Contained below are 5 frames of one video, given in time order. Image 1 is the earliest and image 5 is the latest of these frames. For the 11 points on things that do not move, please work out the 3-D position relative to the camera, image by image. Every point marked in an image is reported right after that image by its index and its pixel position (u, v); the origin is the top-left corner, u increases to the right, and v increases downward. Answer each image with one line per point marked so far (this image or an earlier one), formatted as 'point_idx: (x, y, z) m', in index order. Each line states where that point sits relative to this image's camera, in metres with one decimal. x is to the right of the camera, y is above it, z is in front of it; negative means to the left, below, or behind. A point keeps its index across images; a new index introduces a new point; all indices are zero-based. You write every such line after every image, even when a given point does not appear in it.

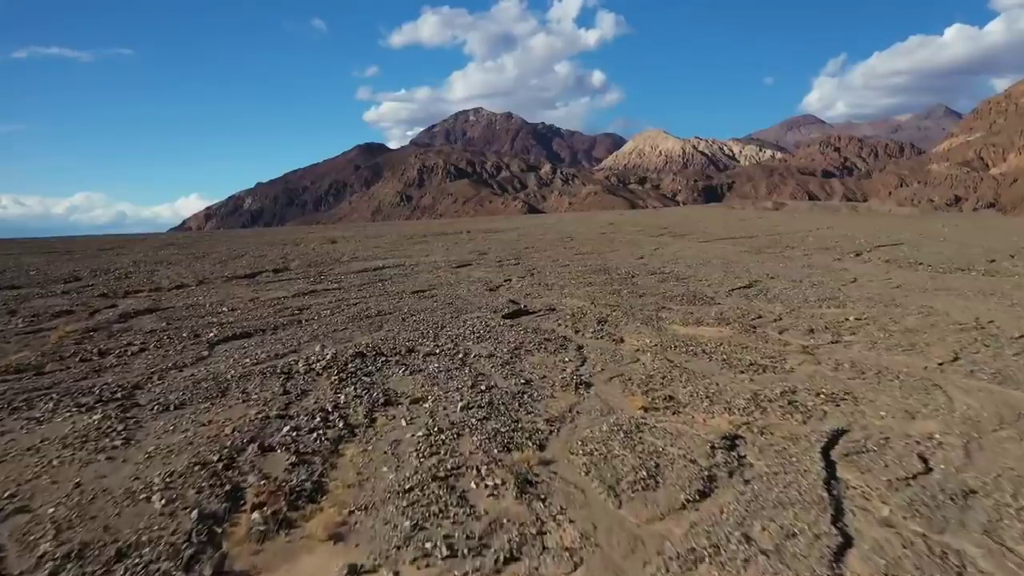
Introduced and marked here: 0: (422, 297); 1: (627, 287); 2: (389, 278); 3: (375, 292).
0: (-0.9, -0.1, +12.4) m
1: (+1.3, 0.0, +14.6) m
2: (-1.7, +0.1, +17.6) m
3: (-1.5, -0.1, +13.6) m
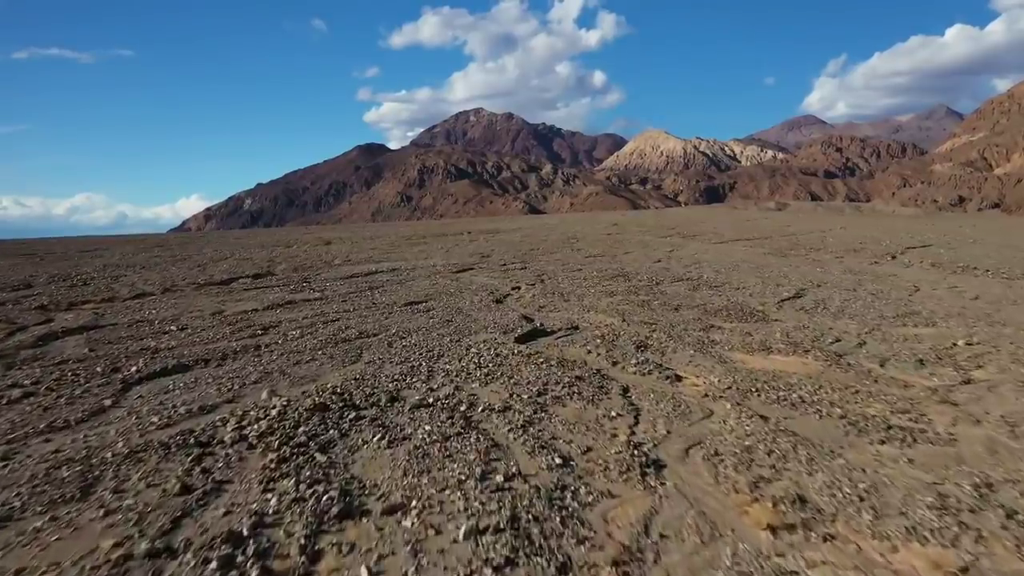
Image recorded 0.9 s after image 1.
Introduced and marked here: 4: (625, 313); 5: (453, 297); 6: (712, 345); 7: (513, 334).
0: (-0.8, -0.2, +10.3) m
1: (+1.4, -0.1, +12.5) m
2: (-1.6, 0.0, +15.5) m
3: (-1.4, -0.2, +11.5) m
4: (+0.9, -0.2, +10.4) m
5: (-0.6, -0.1, +12.4) m
6: (+1.3, -0.4, +7.9) m
7: (0.0, -0.3, +8.4) m
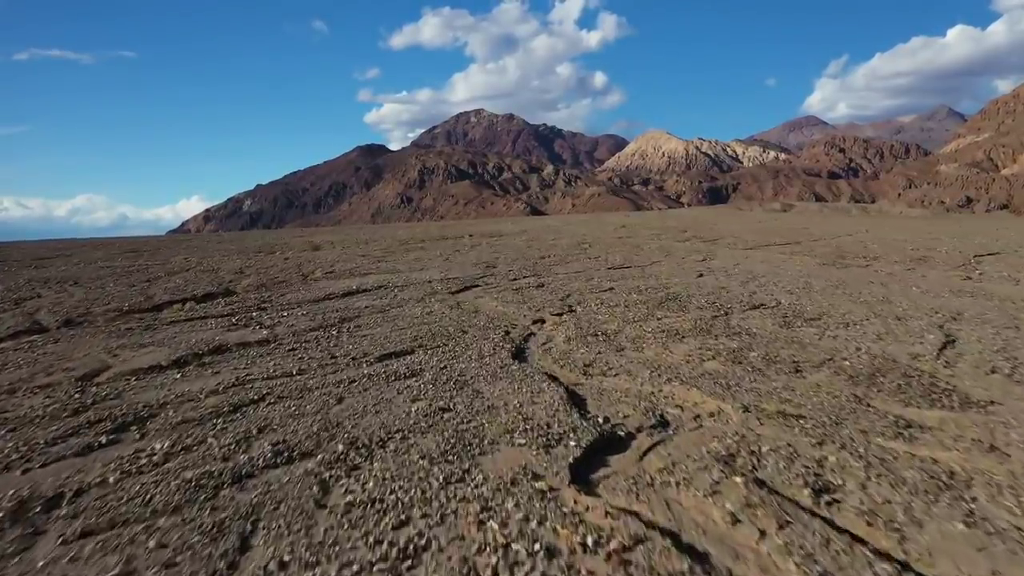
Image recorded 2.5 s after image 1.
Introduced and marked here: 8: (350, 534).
0: (-0.6, -0.5, +6.4) m
1: (+1.6, -0.4, +8.6) m
2: (-1.4, -0.2, +11.6) m
3: (-1.2, -0.4, +7.6) m
4: (+1.1, -0.5, +6.6) m
5: (-0.4, -0.4, +8.5) m
6: (+1.4, -0.6, +4.0) m
7: (+0.2, -0.6, +4.5) m
8: (-0.4, -0.6, +3.4) m
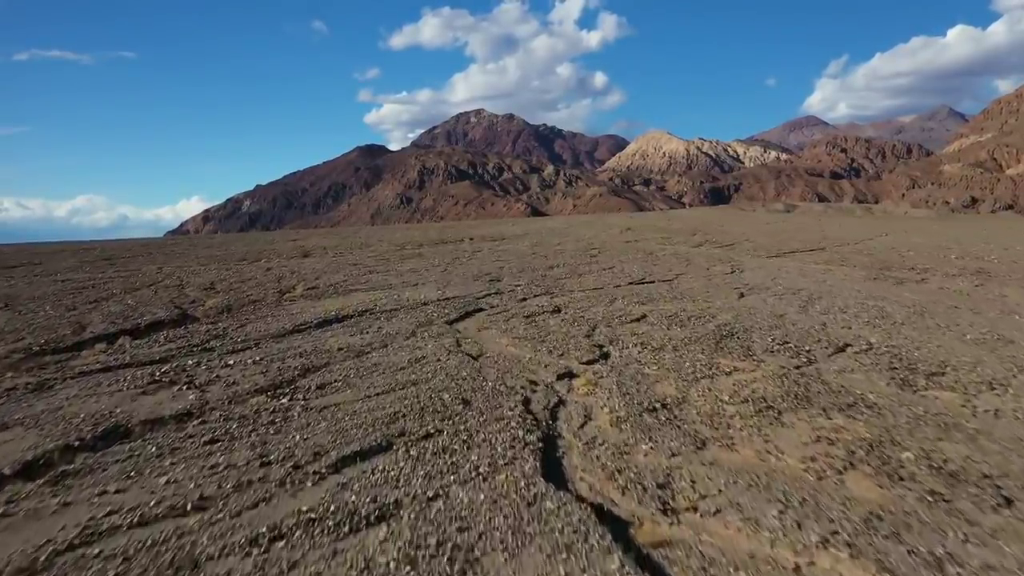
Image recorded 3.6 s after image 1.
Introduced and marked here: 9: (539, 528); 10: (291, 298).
0: (-0.5, -0.8, +3.7) m
1: (+1.7, -0.7, +5.9) m
2: (-1.3, -0.5, +8.9) m
3: (-1.1, -0.7, +4.9) m
4: (+1.2, -0.8, +3.8) m
5: (-0.3, -0.7, +5.8) m
6: (+1.5, -0.9, +1.3) m
7: (+0.3, -0.9, +1.8) m
8: (-0.3, -0.9, +0.6) m
9: (+0.1, -0.7, +3.9) m
10: (-3.1, -0.1, +17.7) m
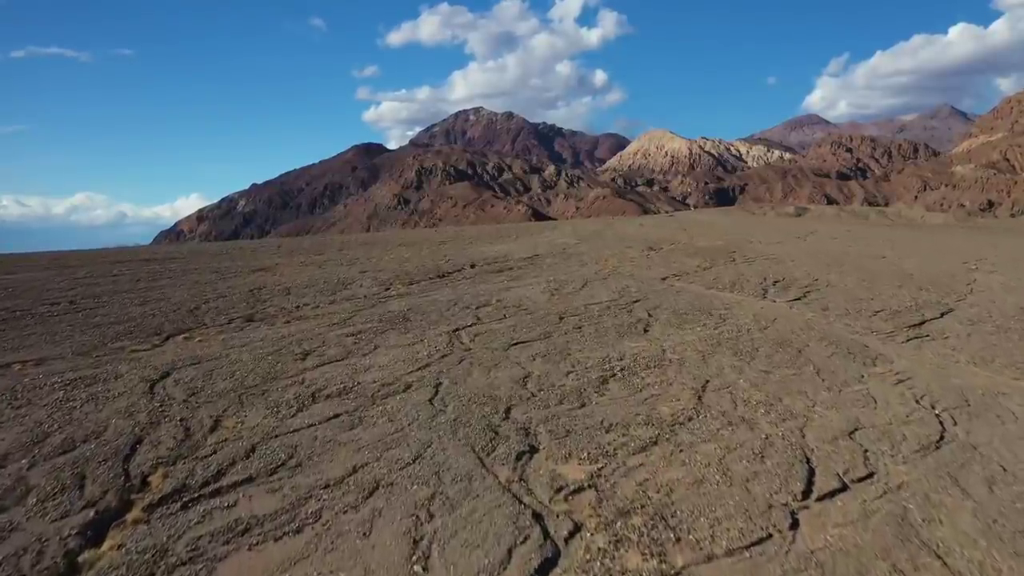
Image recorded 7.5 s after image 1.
0: (-0.1, -2.5, -6.4) m
1: (+2.2, -2.4, -4.2) m
2: (-0.9, -2.3, -1.2) m
3: (-0.7, -2.5, -5.2) m
4: (+1.7, -2.5, -6.3) m
5: (+0.2, -2.4, -4.3) m
6: (+2.0, -2.7, -8.8) m
7: (+0.7, -2.6, -8.3) m
8: (+0.2, -2.7, -9.5) m
9: (+0.5, -2.5, -6.2) m
10: (-2.7, -1.9, +7.6) m
